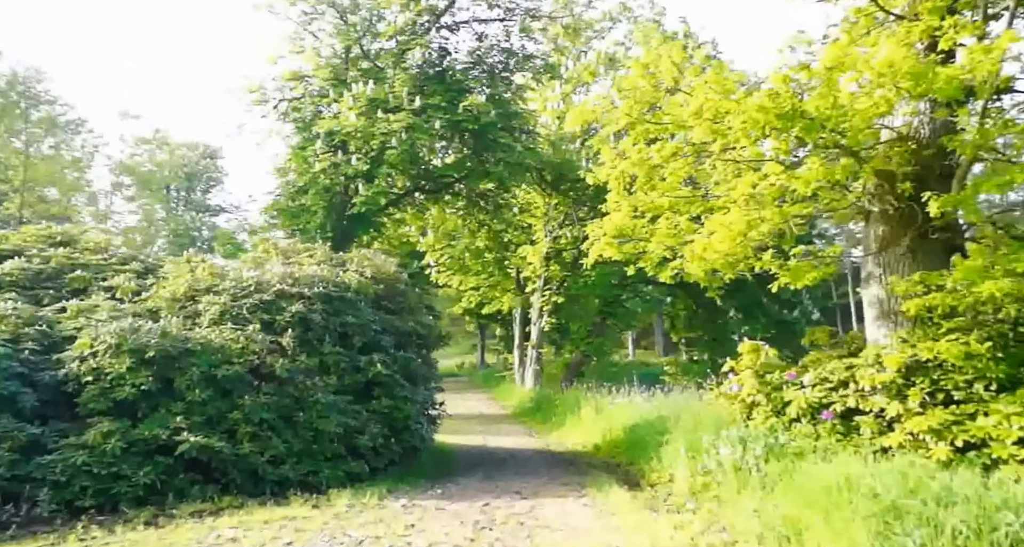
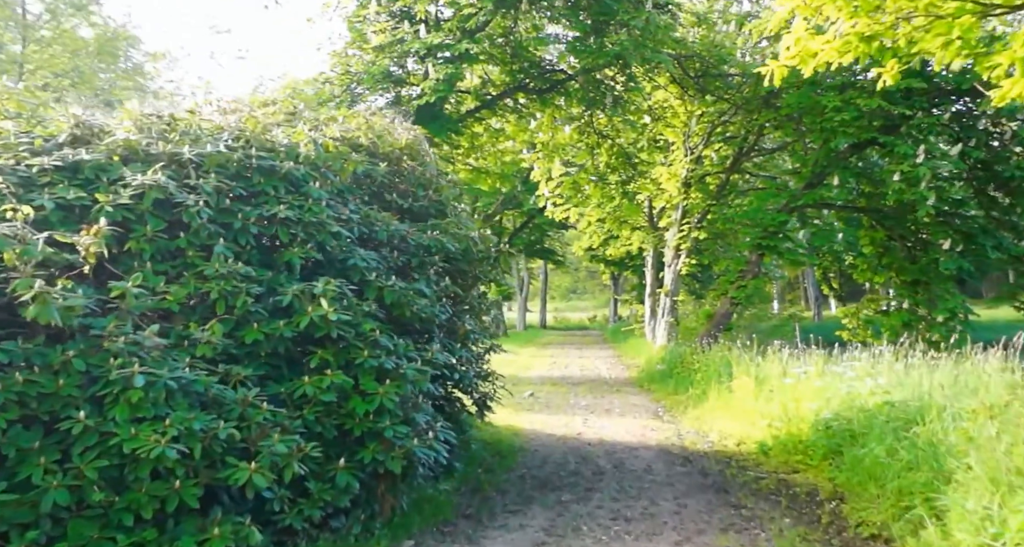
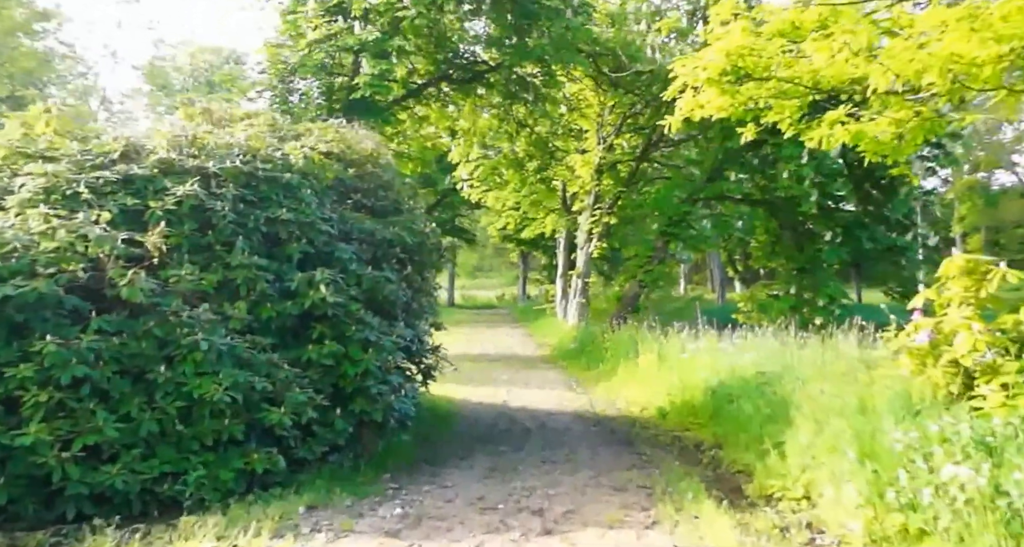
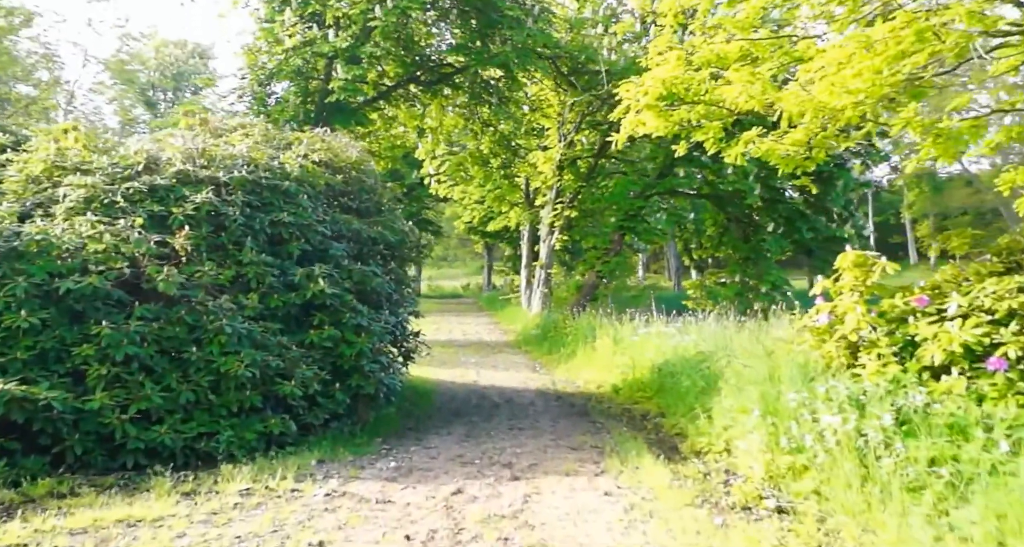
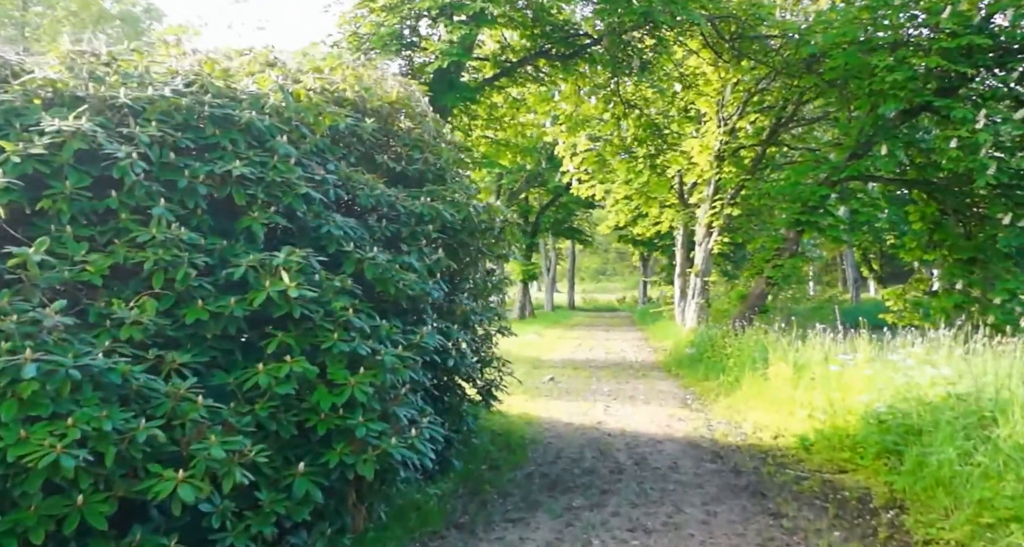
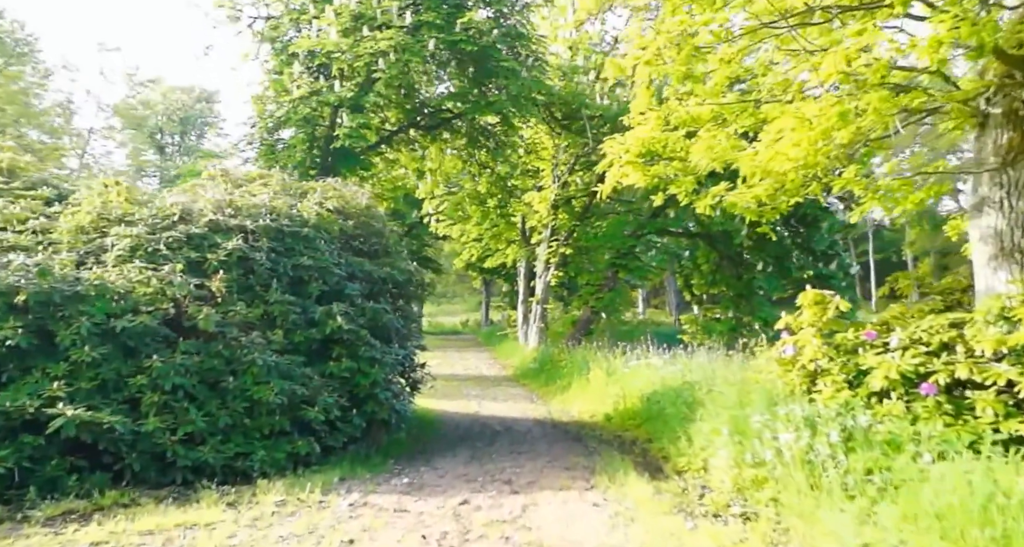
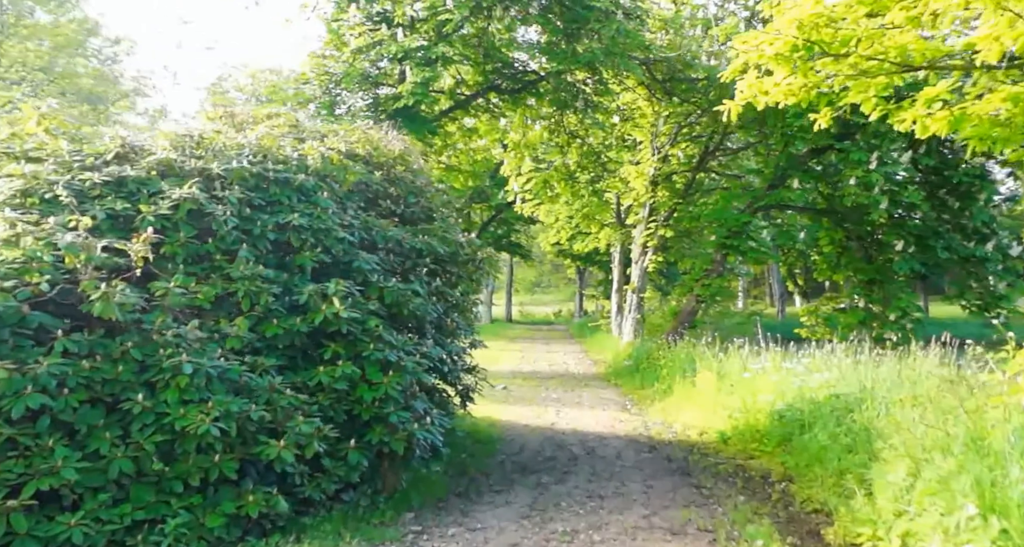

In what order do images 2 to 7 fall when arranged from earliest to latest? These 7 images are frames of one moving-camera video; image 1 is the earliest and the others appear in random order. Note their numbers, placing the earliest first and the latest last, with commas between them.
6, 4, 3, 7, 2, 5
